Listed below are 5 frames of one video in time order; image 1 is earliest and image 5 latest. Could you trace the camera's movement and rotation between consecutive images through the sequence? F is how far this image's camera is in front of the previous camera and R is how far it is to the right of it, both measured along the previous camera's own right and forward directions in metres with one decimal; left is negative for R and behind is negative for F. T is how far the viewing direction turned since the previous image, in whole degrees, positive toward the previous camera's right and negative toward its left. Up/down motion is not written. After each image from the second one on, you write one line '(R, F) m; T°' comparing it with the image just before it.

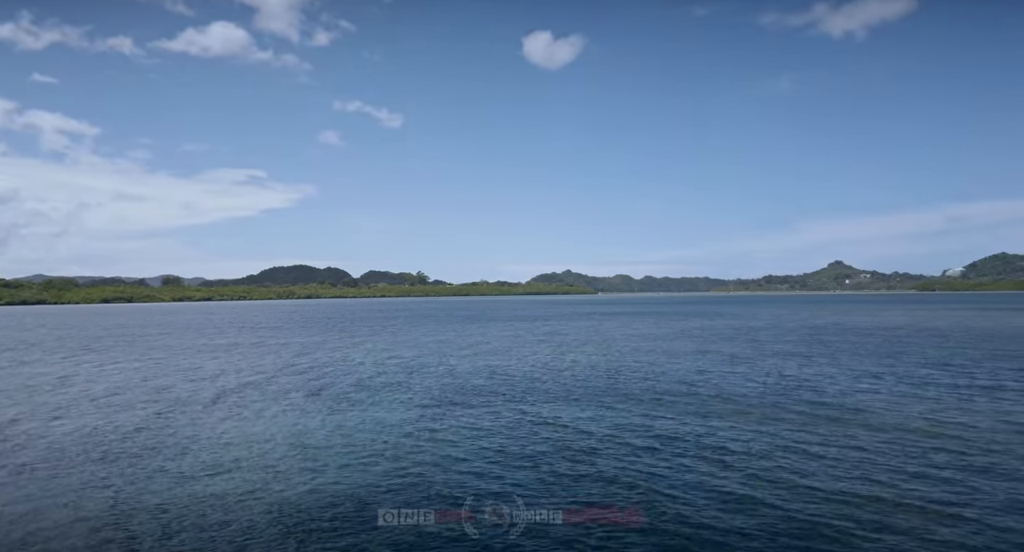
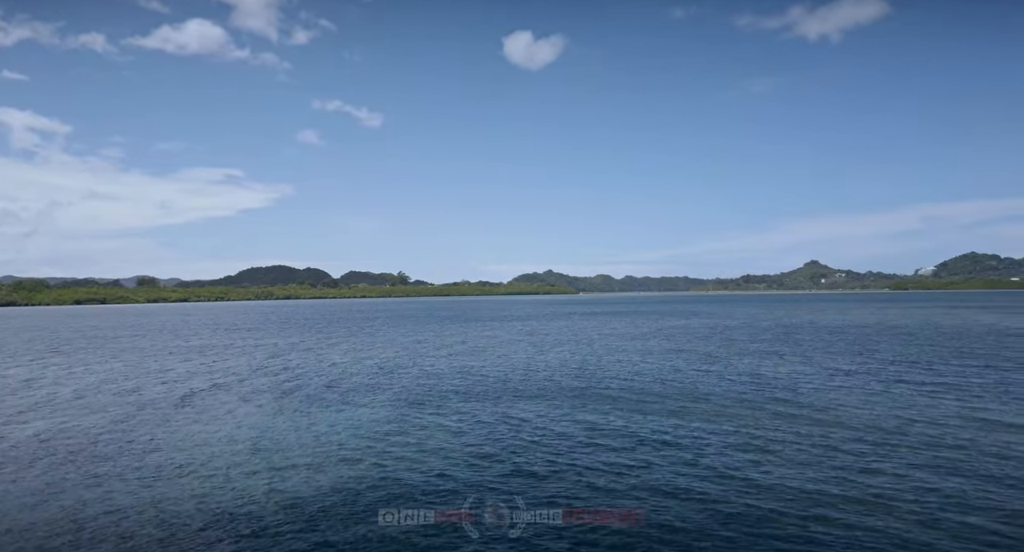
(-0.5, +1.1) m; +2°
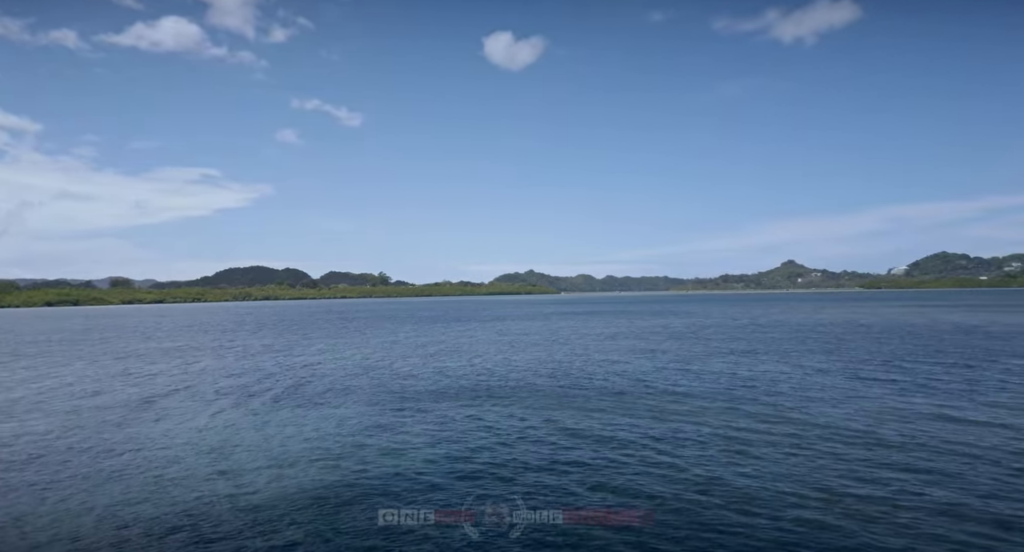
(+0.2, 0.0) m; +2°
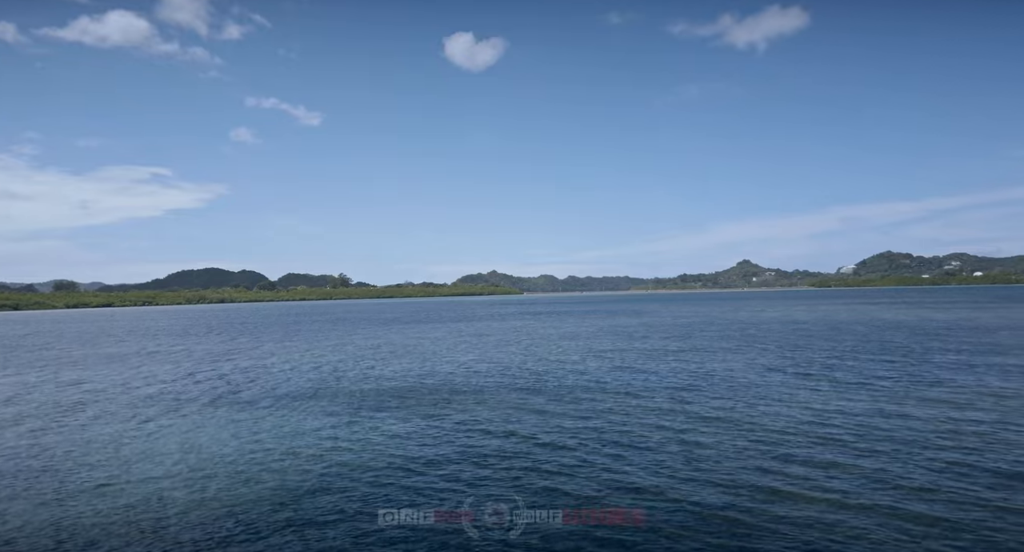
(+0.3, -0.1) m; +3°
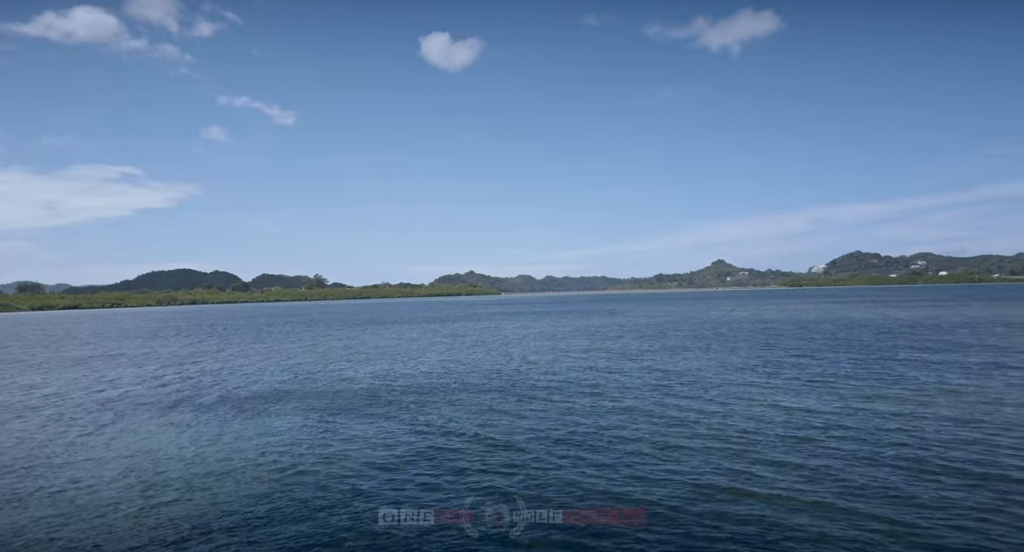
(+0.3, 0.0) m; +2°
